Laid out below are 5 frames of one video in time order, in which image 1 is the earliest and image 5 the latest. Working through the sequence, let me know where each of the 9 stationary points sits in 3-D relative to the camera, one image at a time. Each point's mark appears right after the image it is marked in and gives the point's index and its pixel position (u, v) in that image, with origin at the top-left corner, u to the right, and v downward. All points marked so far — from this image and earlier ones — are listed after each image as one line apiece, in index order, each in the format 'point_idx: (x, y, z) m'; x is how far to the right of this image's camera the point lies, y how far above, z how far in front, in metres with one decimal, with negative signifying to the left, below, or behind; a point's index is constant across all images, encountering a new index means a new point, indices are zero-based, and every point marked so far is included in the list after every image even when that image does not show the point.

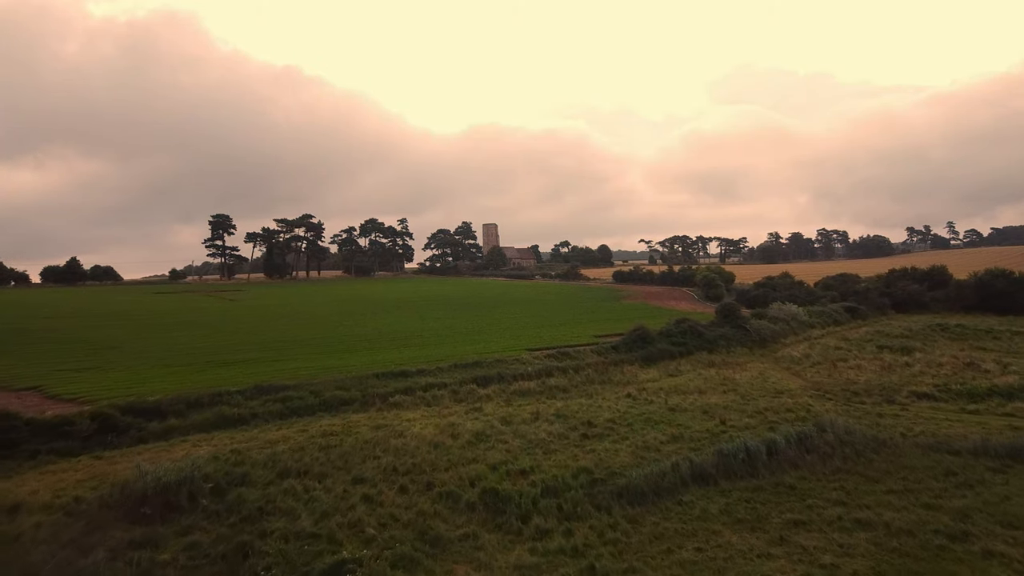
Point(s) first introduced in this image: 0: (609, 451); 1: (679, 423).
0: (+2.1, -3.6, +16.7) m
1: (+4.2, -3.4, +18.8) m
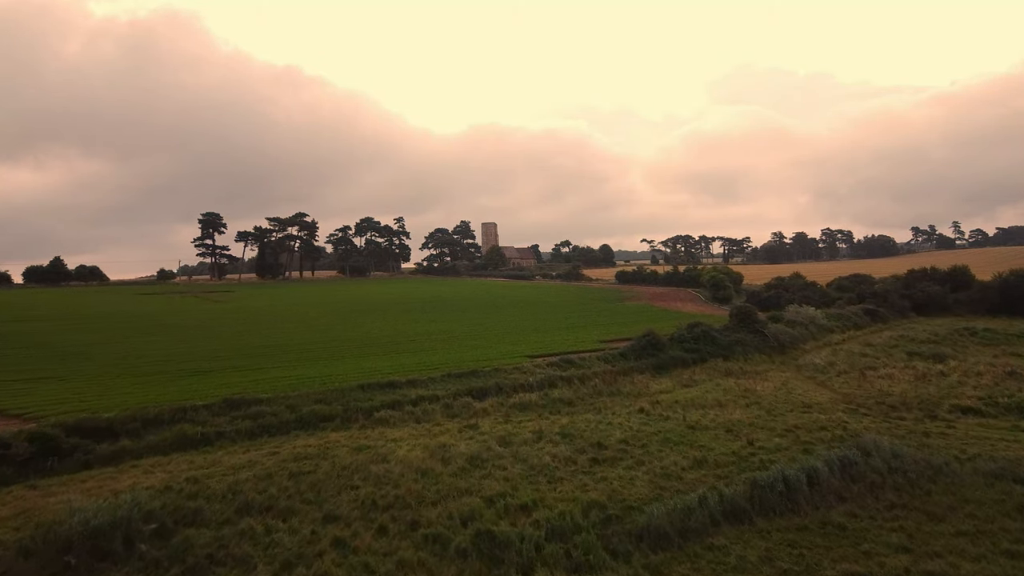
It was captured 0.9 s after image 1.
0: (+2.1, -3.7, +14.4) m
1: (+4.1, -3.4, +16.6) m
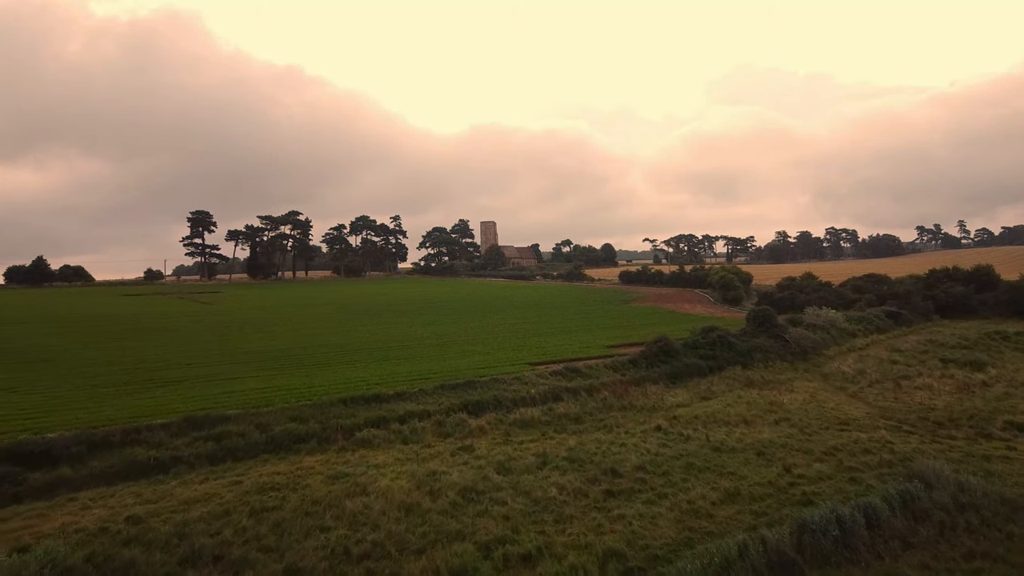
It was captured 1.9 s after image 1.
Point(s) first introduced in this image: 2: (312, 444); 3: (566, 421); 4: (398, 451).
0: (+2.1, -3.7, +12.2) m
1: (+4.2, -3.5, +14.3) m
2: (-4.3, -3.3, +16.3) m
3: (+1.3, -3.2, +18.5) m
4: (-2.4, -3.4, +15.9) m
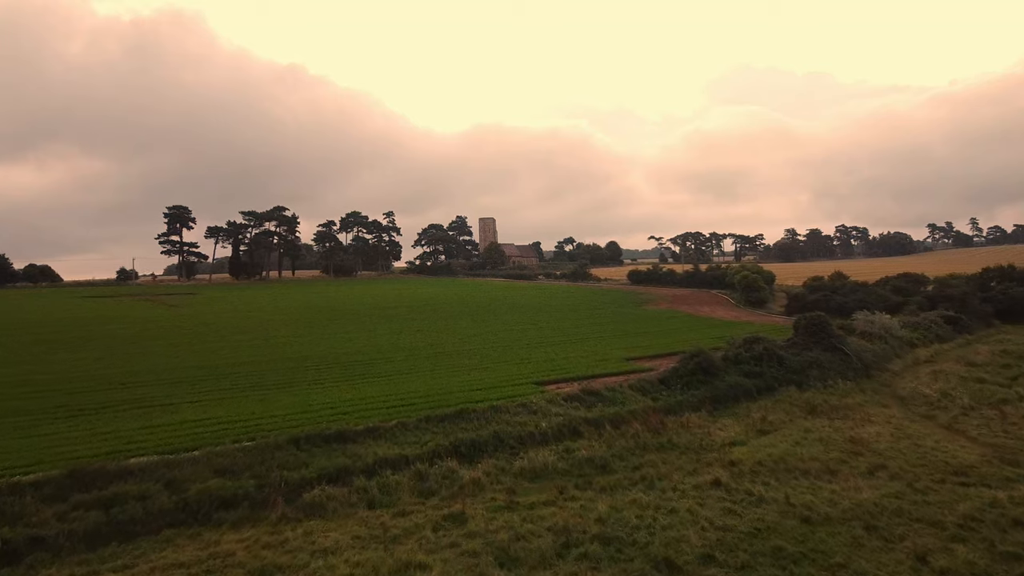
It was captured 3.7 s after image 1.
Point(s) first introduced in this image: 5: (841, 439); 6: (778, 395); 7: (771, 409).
0: (+2.2, -3.8, +7.6) m
1: (+4.3, -3.6, +9.7) m
2: (-4.2, -3.4, +11.7) m
3: (+1.4, -3.3, +13.9) m
4: (-2.3, -3.5, +11.3) m
5: (+6.9, -3.2, +15.9) m
6: (+7.0, -2.7, +19.8) m
7: (+6.4, -2.9, +18.6) m
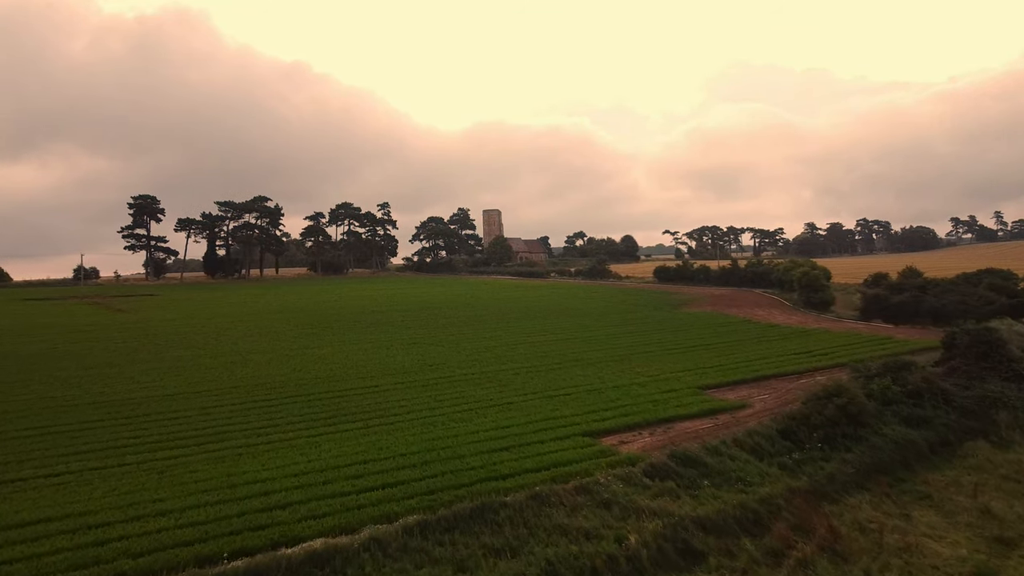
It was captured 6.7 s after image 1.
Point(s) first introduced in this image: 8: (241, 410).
0: (+3.0, -3.9, +0.5) m
1: (+5.0, -3.7, +2.6) m
2: (-3.4, -3.5, +4.6) m
3: (+2.2, -3.4, +6.8) m
4: (-1.5, -3.6, +4.2) m
5: (+7.7, -3.2, +8.8) m
6: (+7.7, -2.8, +12.7) m
7: (+7.1, -3.0, +11.5) m
8: (-5.9, -2.6, +16.3) m
